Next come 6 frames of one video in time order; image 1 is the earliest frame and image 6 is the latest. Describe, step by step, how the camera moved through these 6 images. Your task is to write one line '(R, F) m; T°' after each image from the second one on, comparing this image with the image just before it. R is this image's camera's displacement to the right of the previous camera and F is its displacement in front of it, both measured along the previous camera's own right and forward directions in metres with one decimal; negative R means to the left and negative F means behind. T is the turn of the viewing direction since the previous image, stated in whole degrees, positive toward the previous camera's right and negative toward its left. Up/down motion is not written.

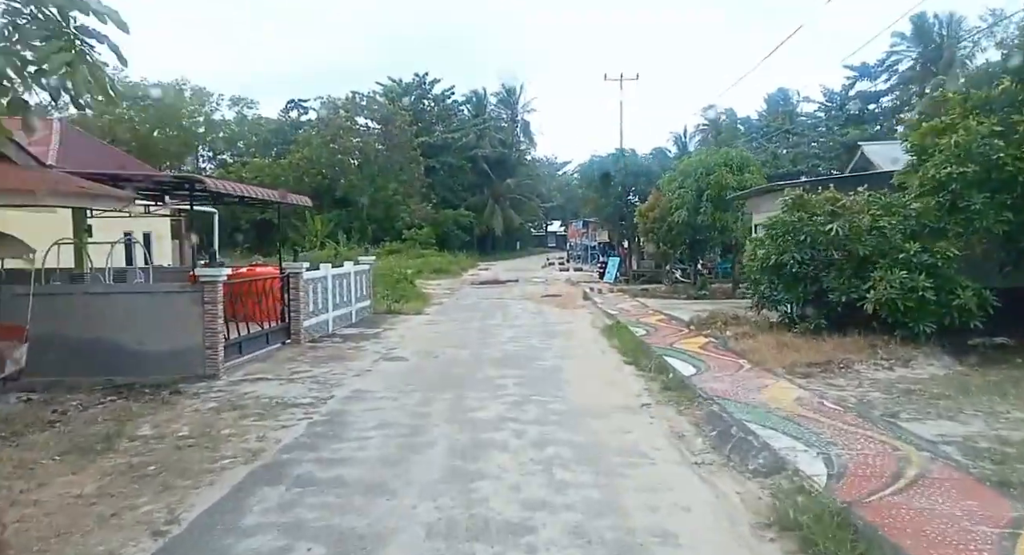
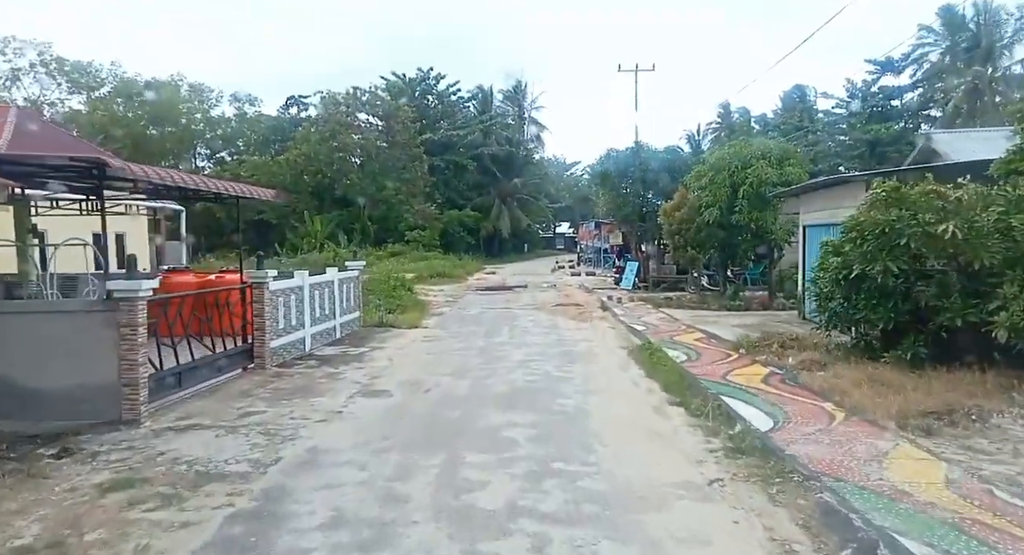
(-0.1, +2.3) m; -1°
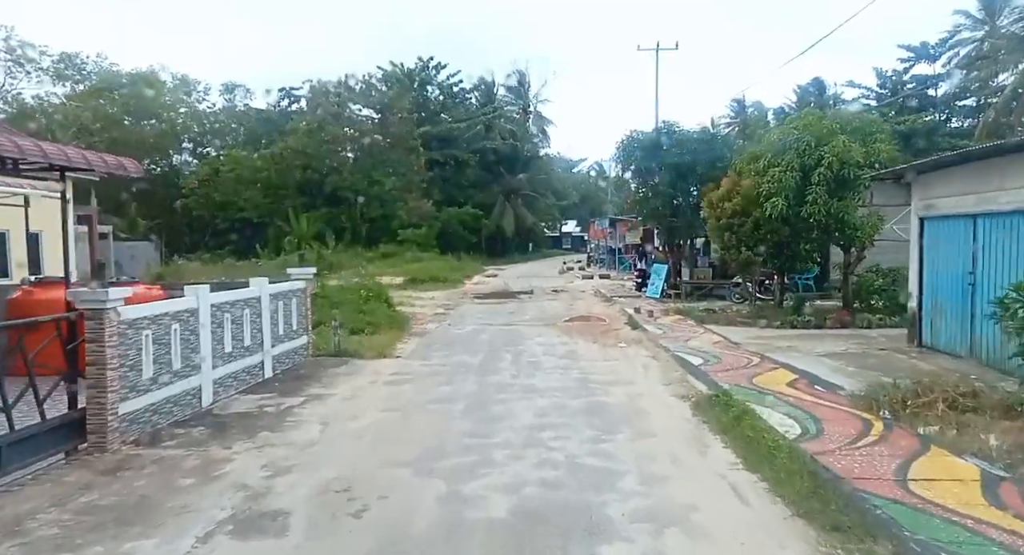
(0.0, +4.2) m; 0°
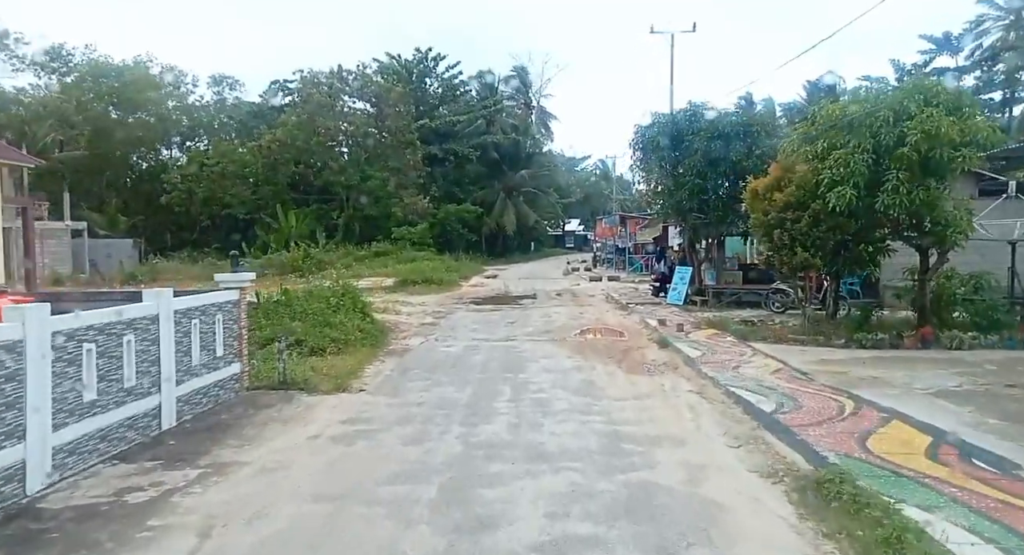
(0.0, +2.9) m; 0°
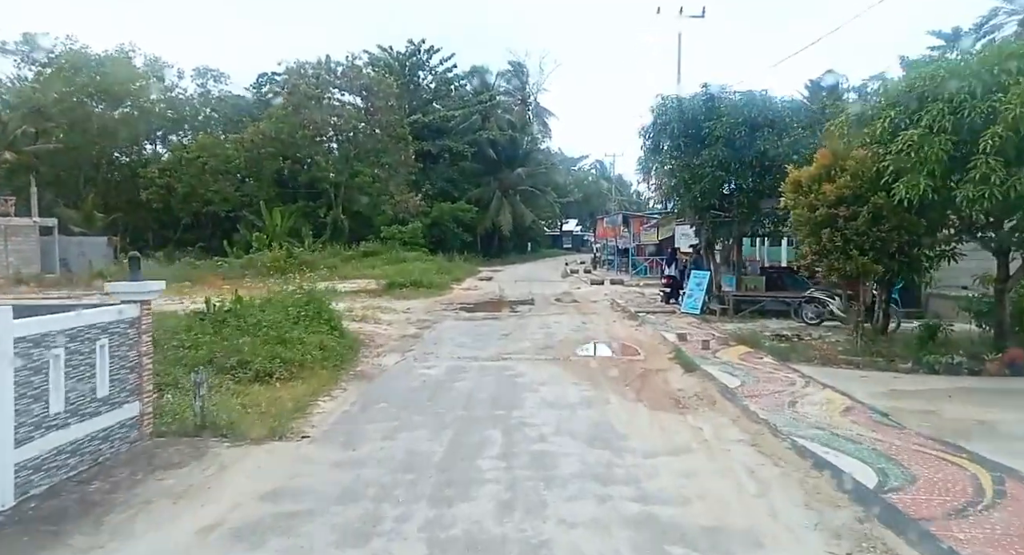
(0.0, +2.2) m; 0°
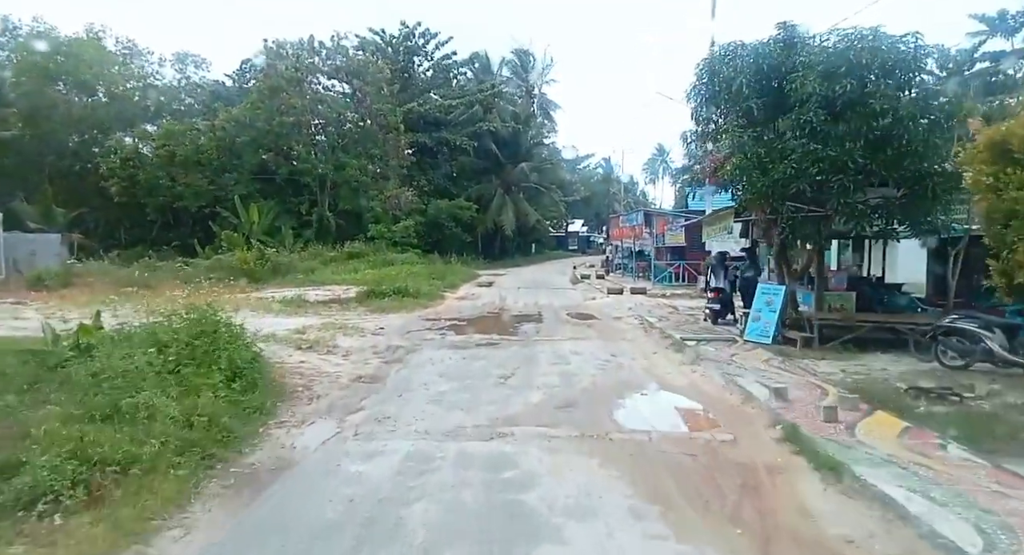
(0.0, +4.5) m; 0°
